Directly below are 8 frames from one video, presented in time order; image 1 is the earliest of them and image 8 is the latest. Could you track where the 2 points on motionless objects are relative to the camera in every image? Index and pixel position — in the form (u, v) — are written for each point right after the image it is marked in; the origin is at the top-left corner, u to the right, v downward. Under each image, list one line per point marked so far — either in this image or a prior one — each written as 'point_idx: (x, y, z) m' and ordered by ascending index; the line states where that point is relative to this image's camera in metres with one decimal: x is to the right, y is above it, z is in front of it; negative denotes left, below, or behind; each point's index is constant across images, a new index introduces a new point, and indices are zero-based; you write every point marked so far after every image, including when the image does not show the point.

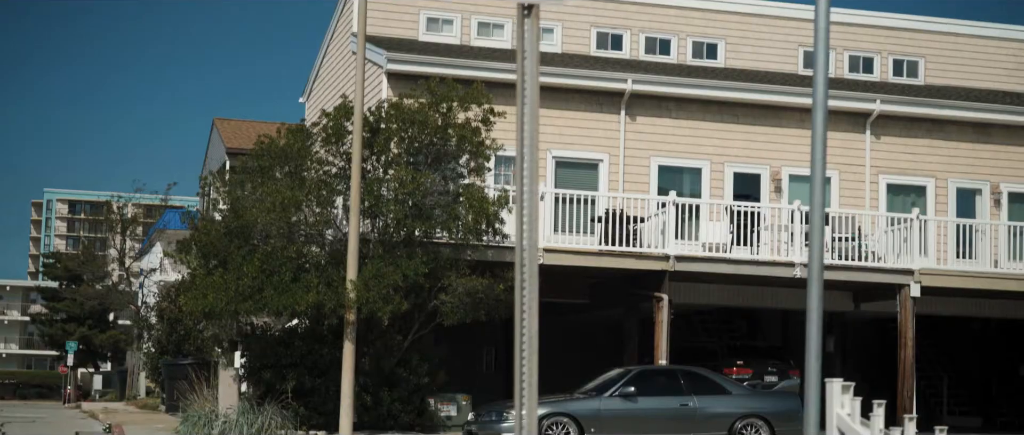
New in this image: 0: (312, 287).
0: (-2.0, -0.7, +19.0) m
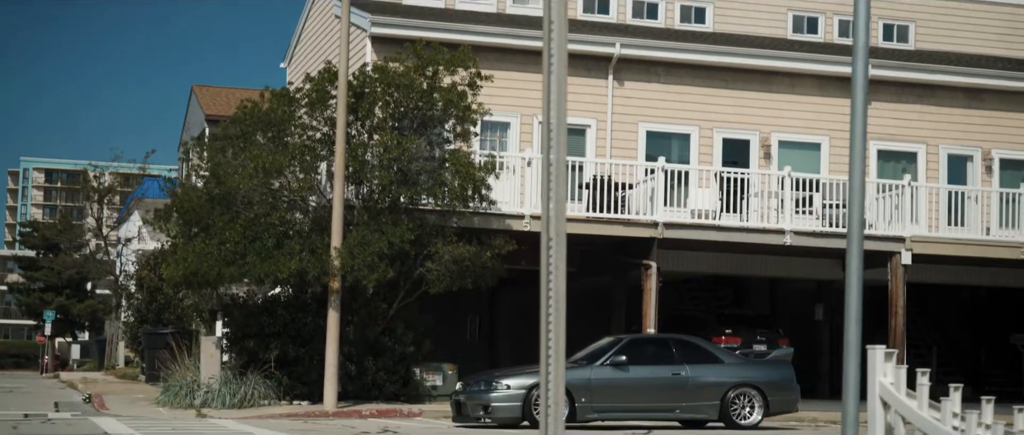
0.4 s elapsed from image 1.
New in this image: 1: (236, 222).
0: (-2.1, -0.4, +18.6) m
1: (-2.7, -0.1, +18.8) m
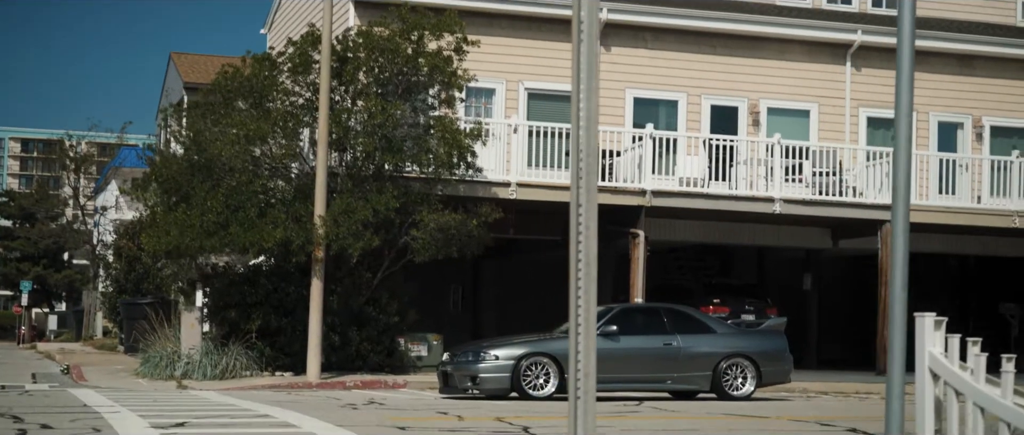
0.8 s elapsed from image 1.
0: (-2.3, -0.1, +18.2) m
1: (-2.9, +0.3, +18.4) m
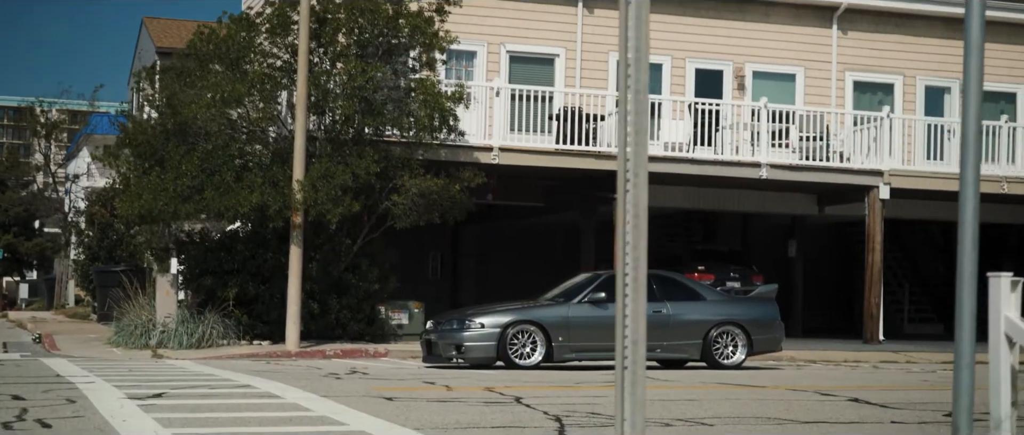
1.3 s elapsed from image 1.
0: (-2.4, +0.3, +17.7) m
1: (-3.0, +0.6, +17.9) m
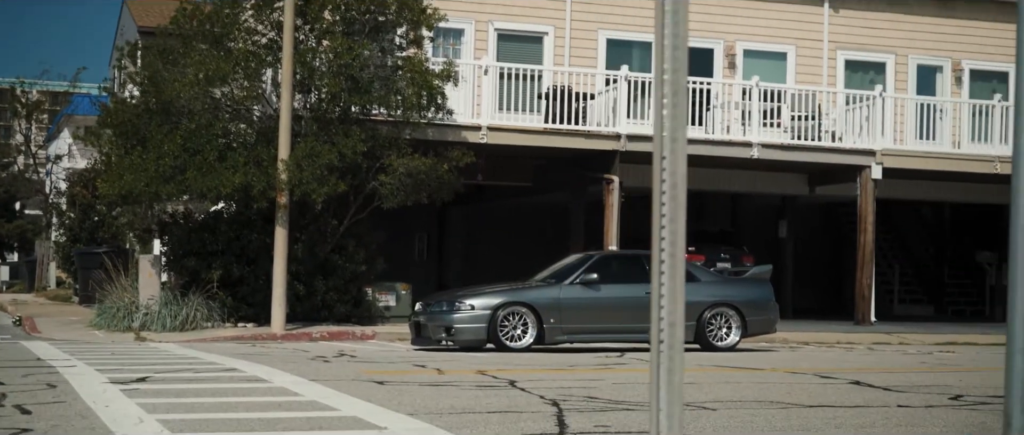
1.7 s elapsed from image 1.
0: (-2.5, +0.5, +17.4) m
1: (-3.1, +0.8, +17.6) m
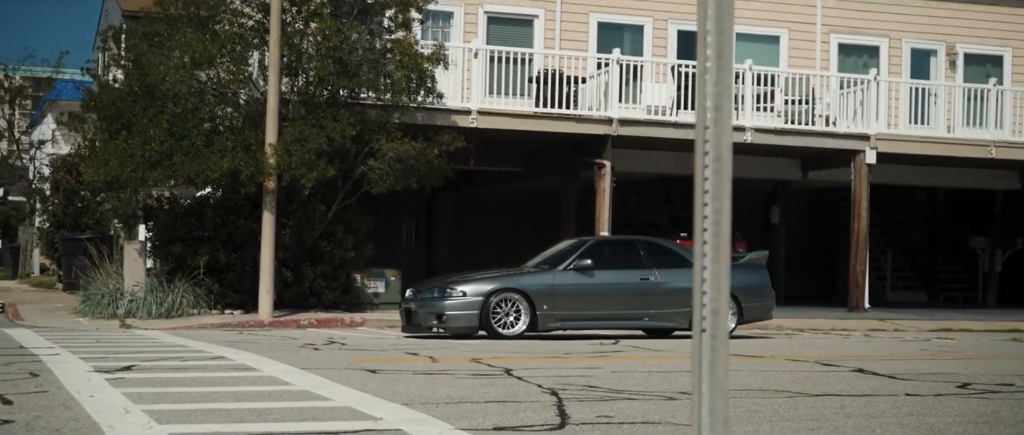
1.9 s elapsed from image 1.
0: (-2.6, +0.6, +17.1) m
1: (-3.2, +0.9, +17.2) m
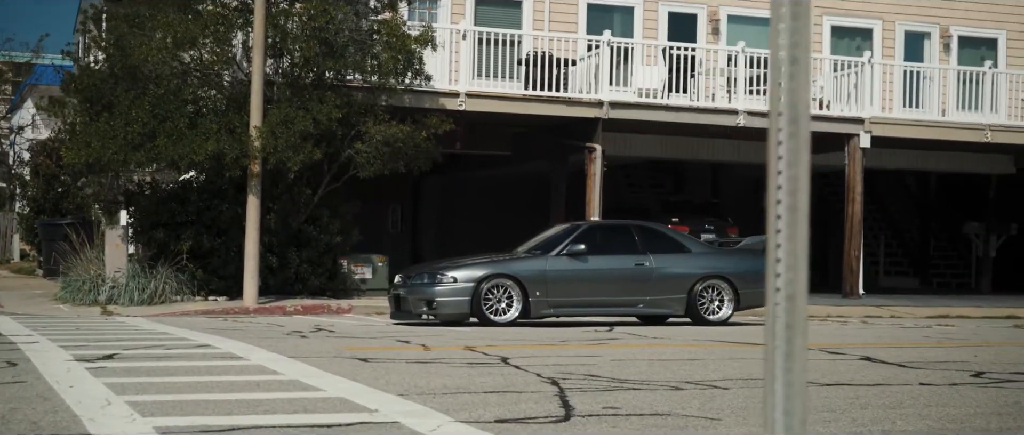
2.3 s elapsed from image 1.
0: (-2.7, +0.7, +16.7) m
1: (-3.3, +1.1, +16.8) m
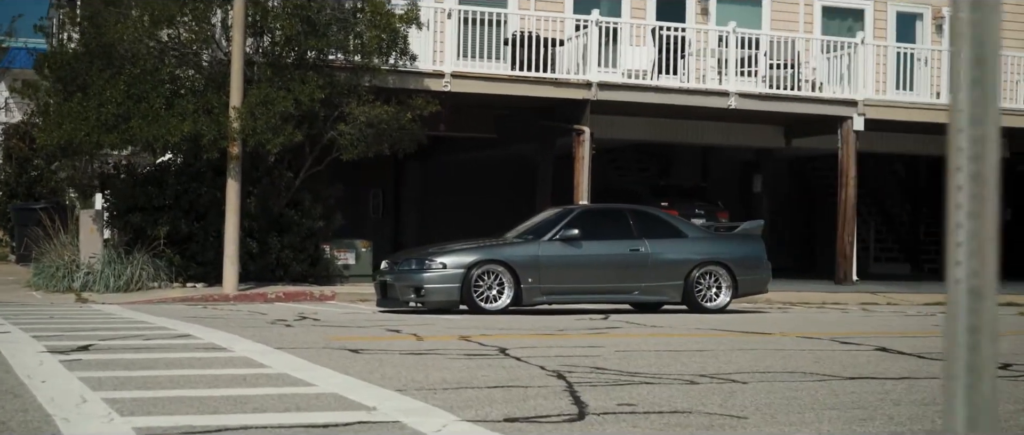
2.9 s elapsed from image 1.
0: (-2.8, +0.9, +16.1) m
1: (-3.4, +1.2, +16.3) m
